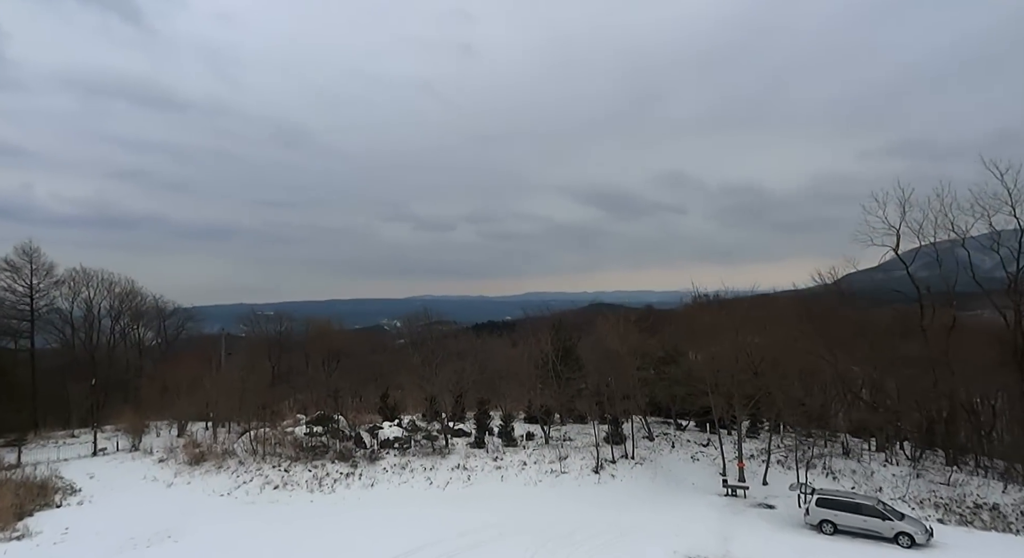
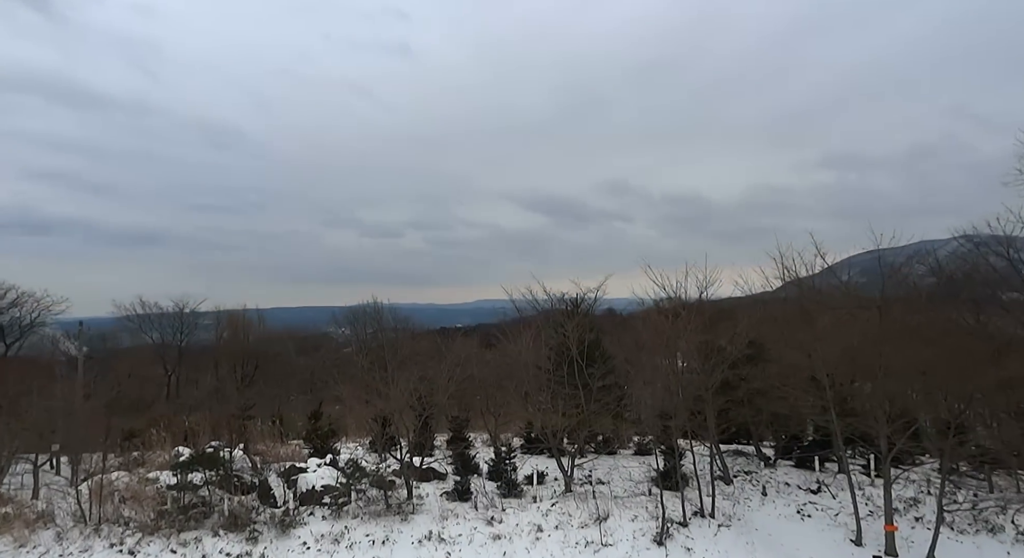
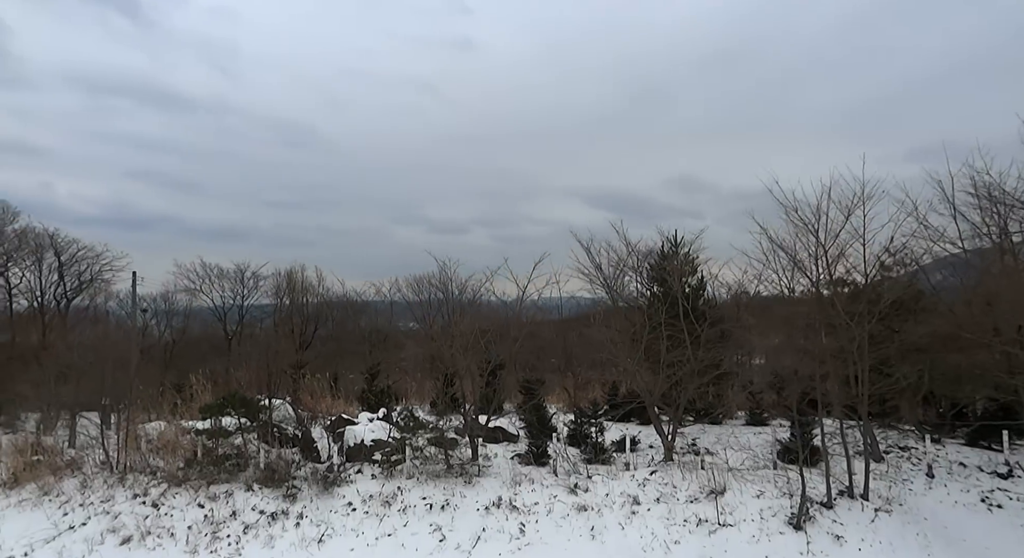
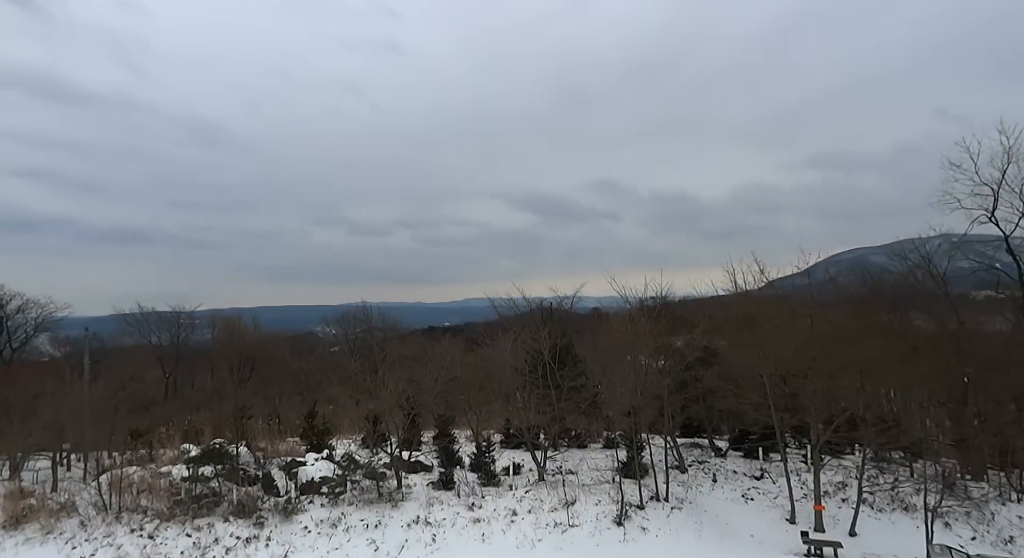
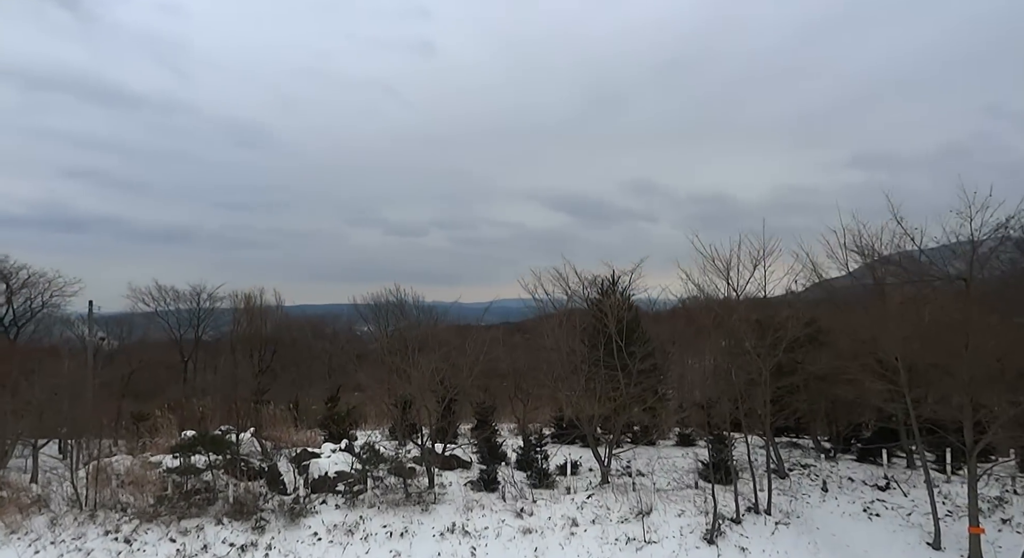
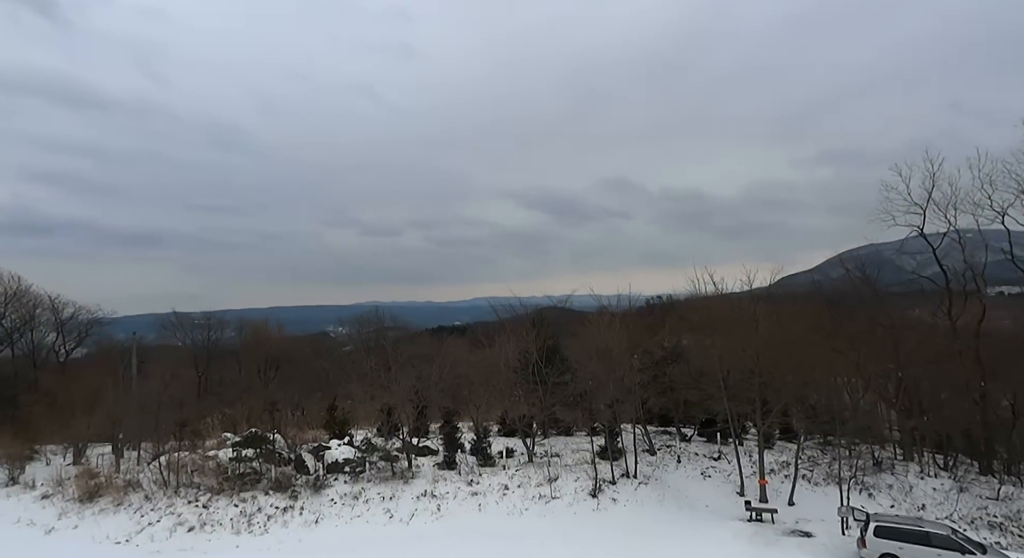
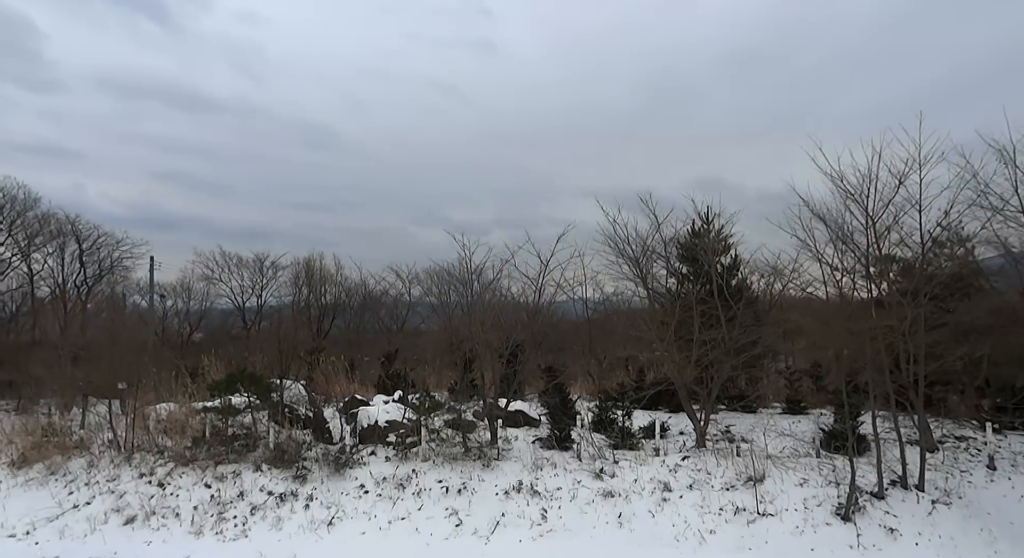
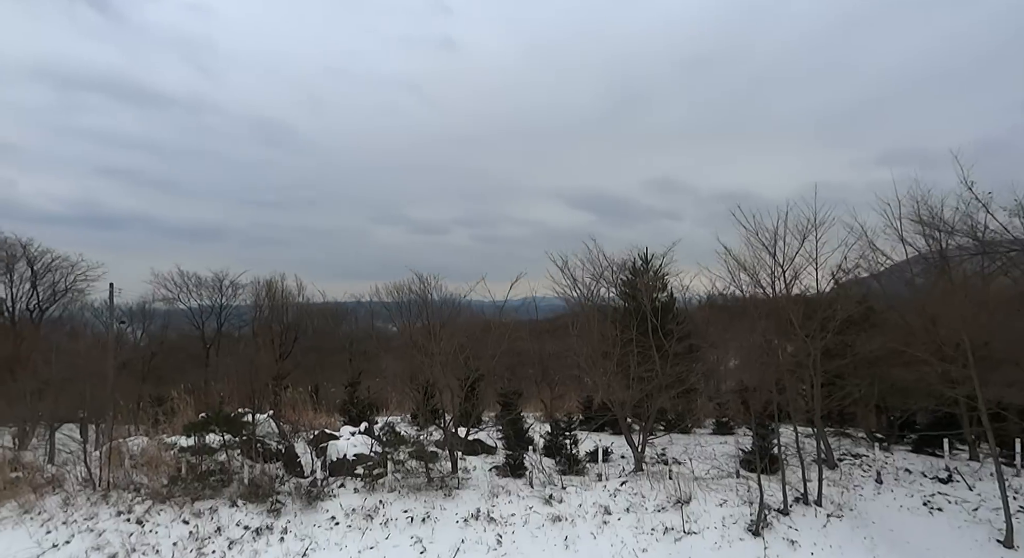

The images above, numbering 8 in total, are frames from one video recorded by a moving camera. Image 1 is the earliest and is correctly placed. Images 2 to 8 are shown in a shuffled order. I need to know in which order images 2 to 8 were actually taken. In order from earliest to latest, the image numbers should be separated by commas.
6, 4, 2, 5, 8, 3, 7
